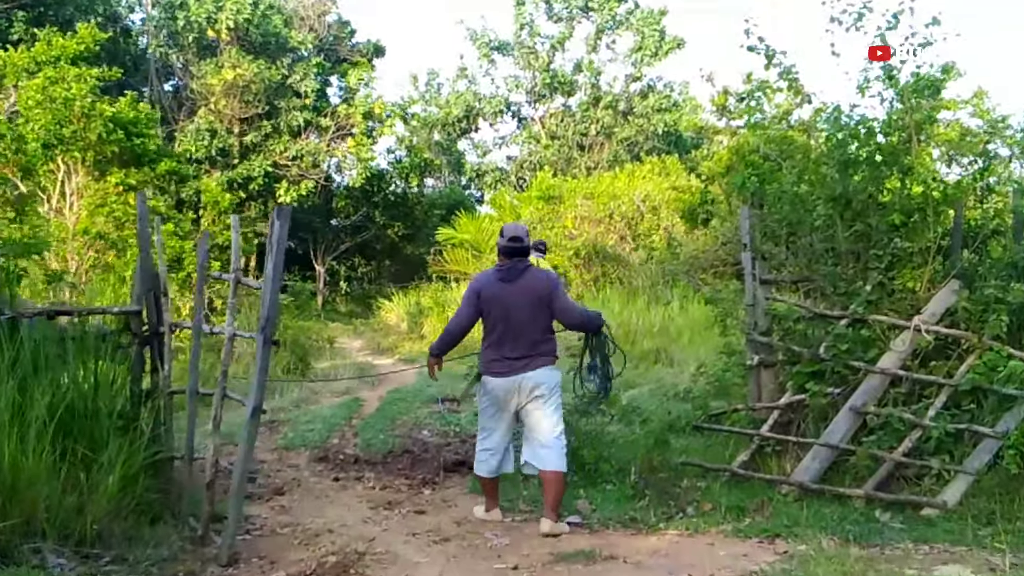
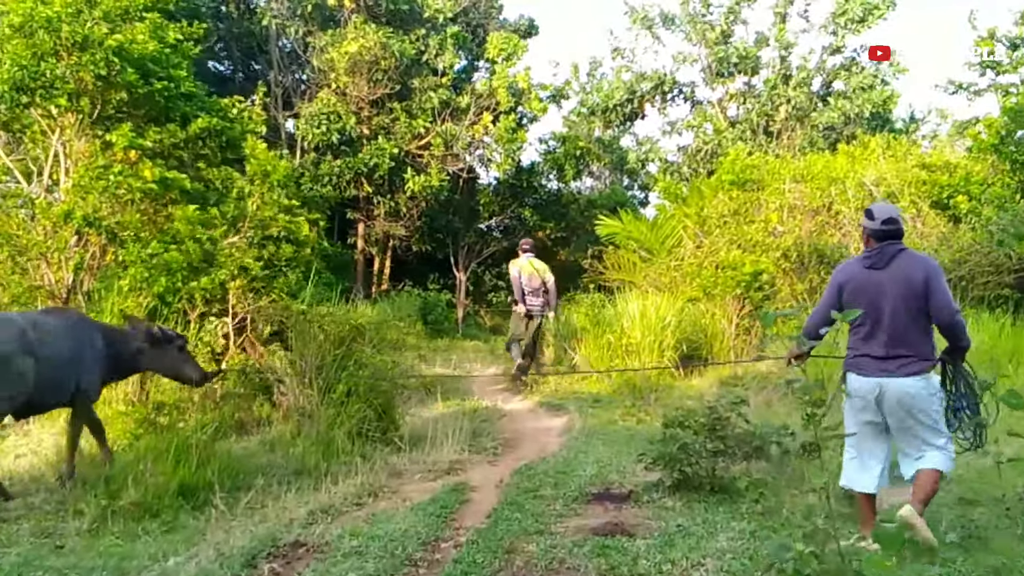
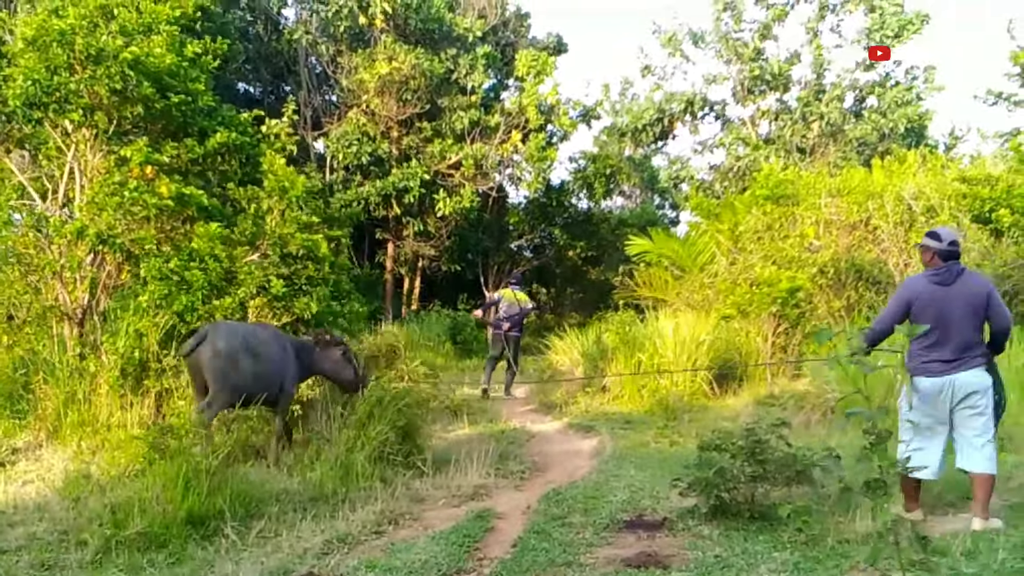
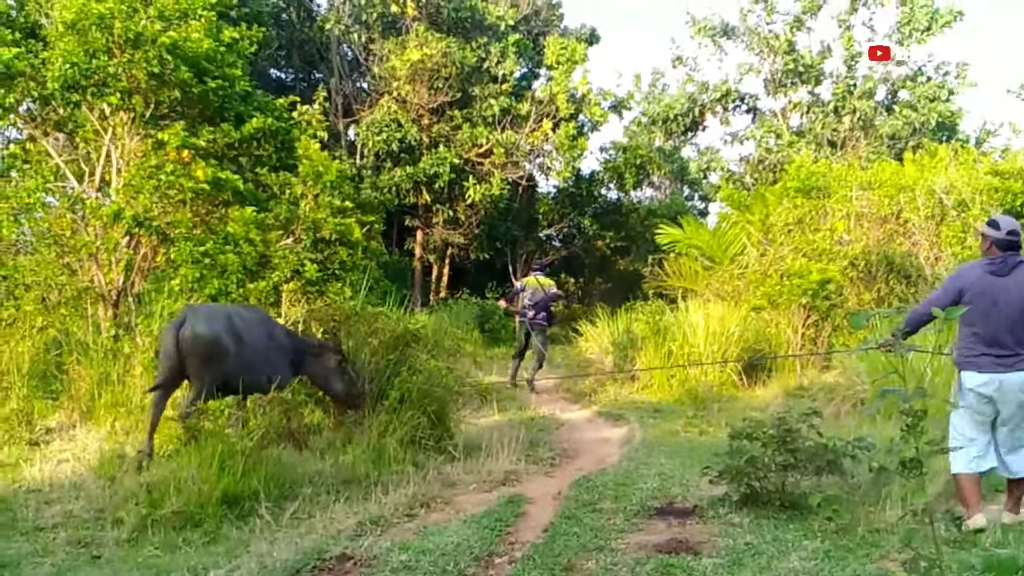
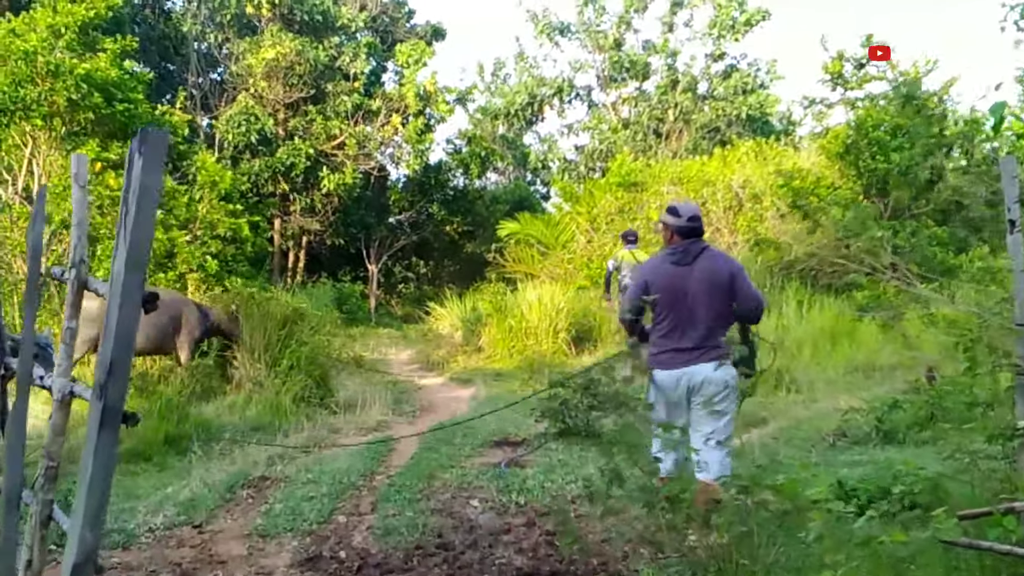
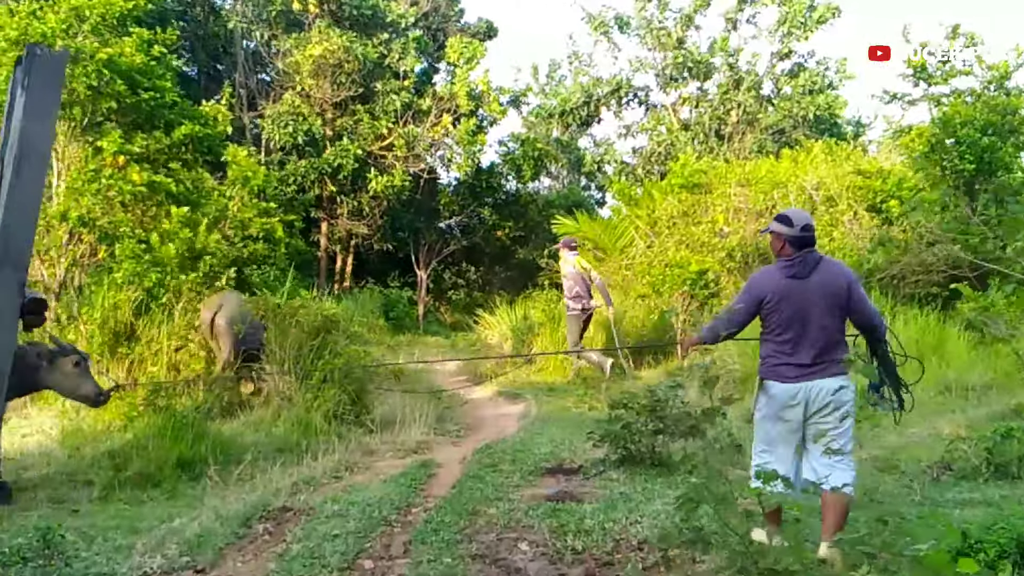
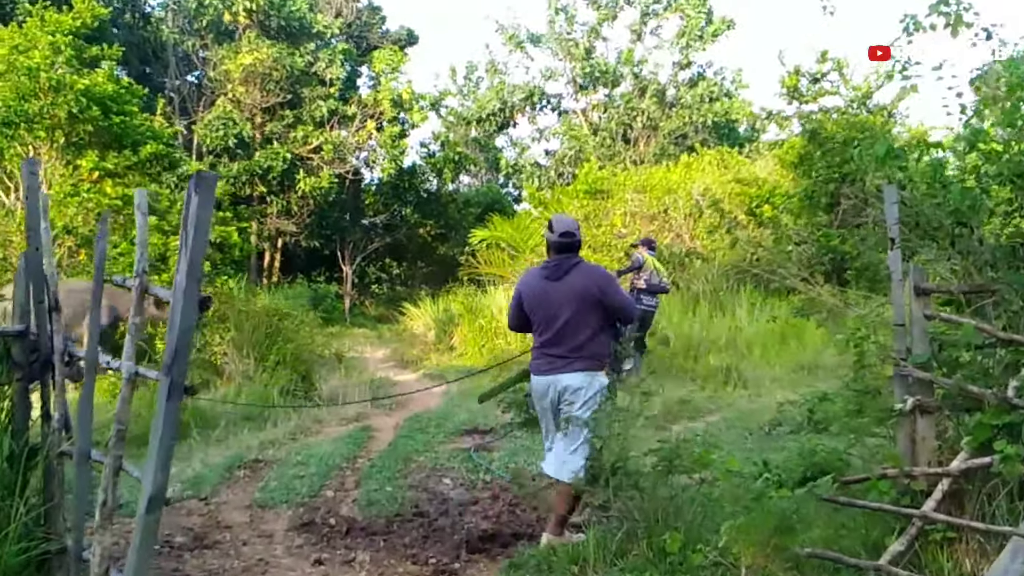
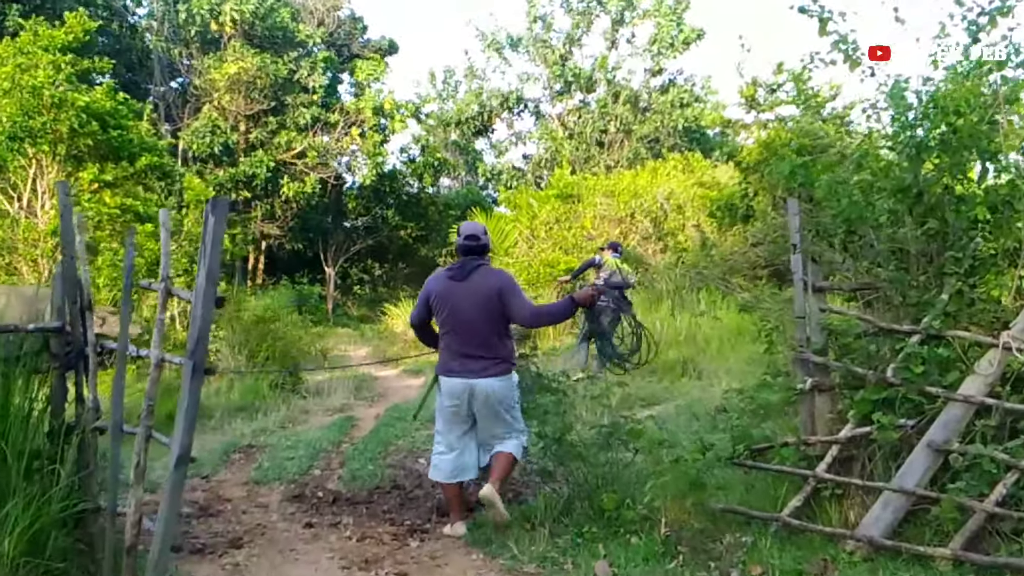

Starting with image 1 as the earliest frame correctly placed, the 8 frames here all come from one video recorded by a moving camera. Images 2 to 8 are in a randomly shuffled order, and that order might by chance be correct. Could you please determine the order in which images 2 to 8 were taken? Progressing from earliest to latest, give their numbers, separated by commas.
8, 7, 5, 6, 2, 4, 3
